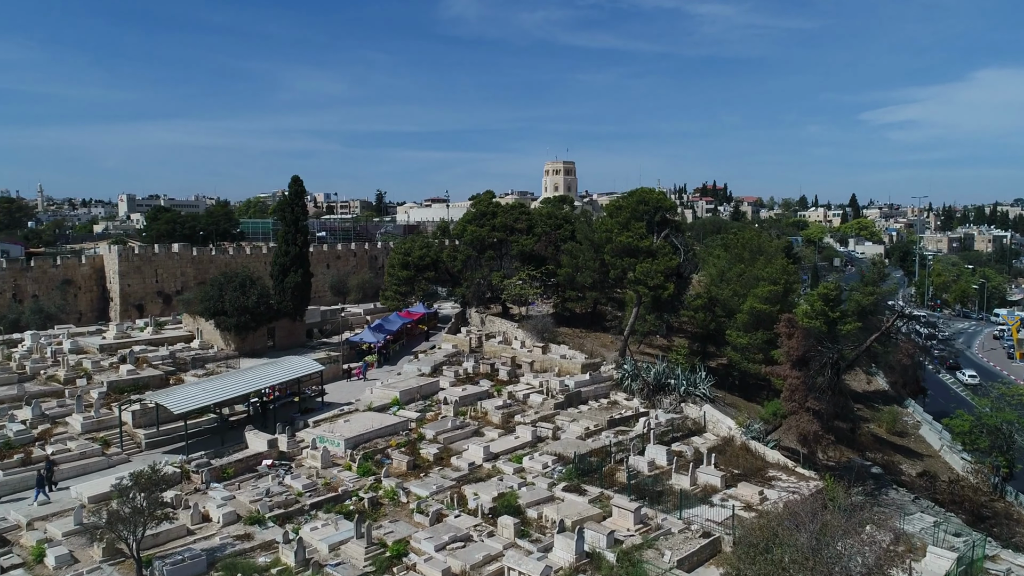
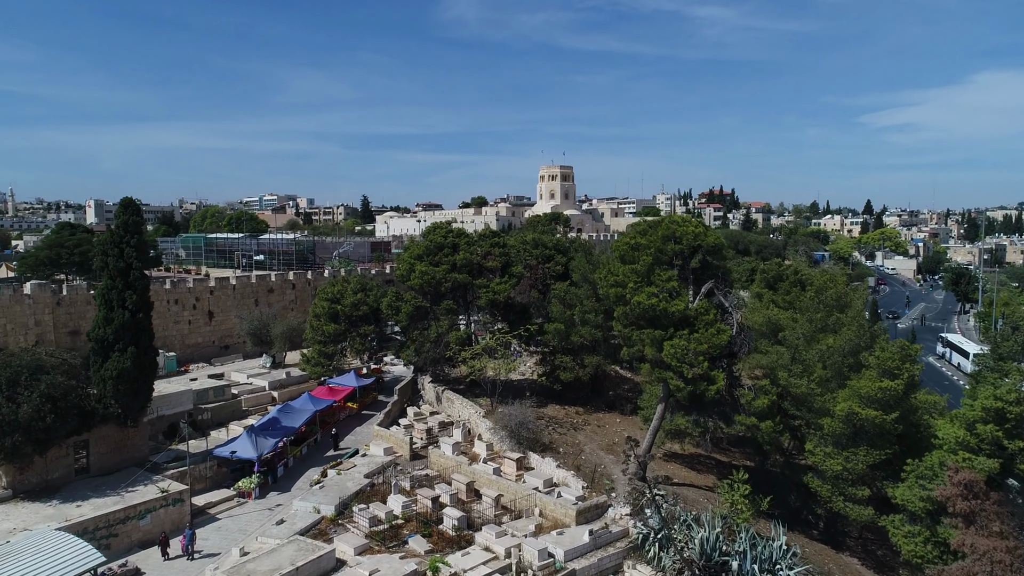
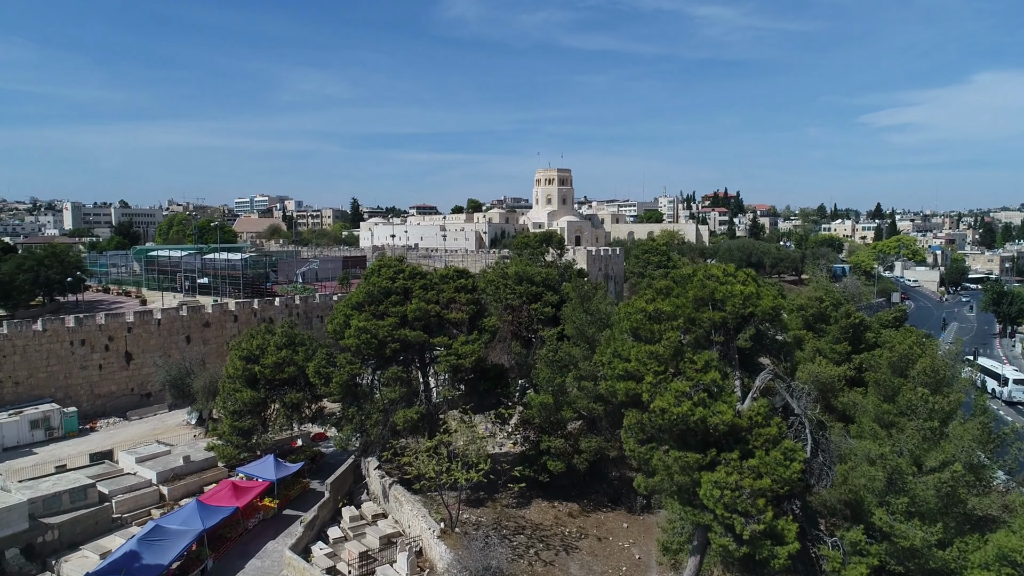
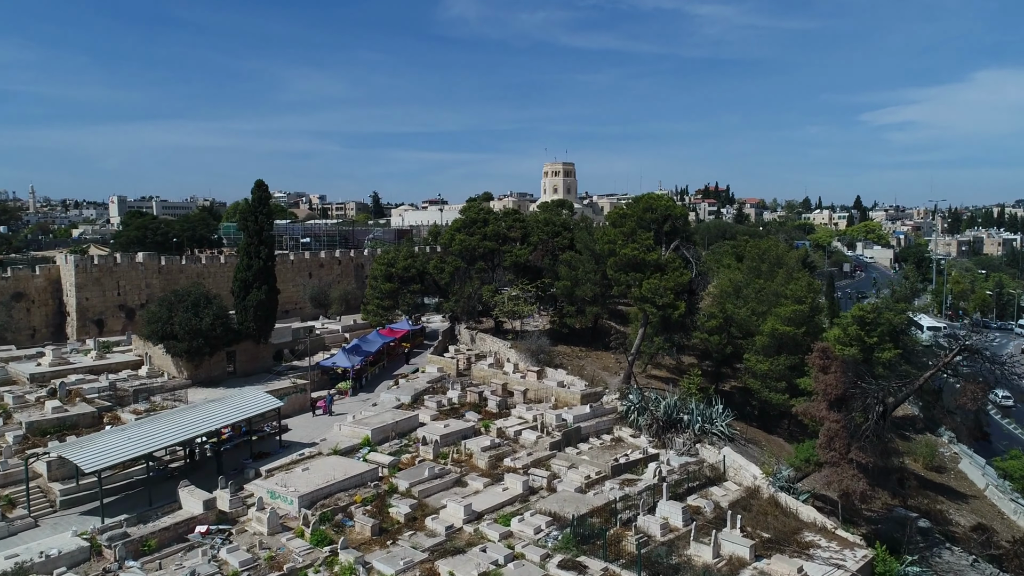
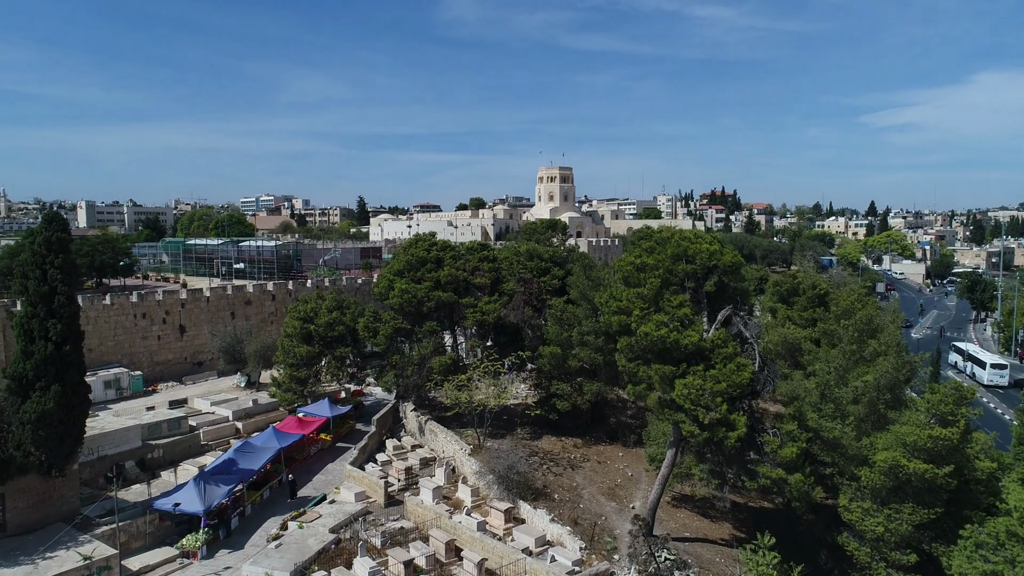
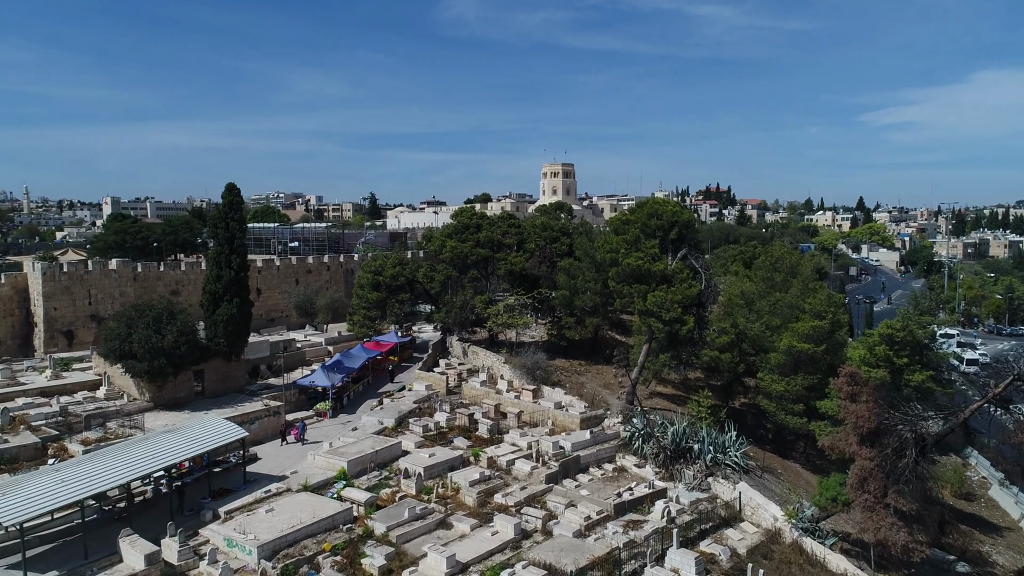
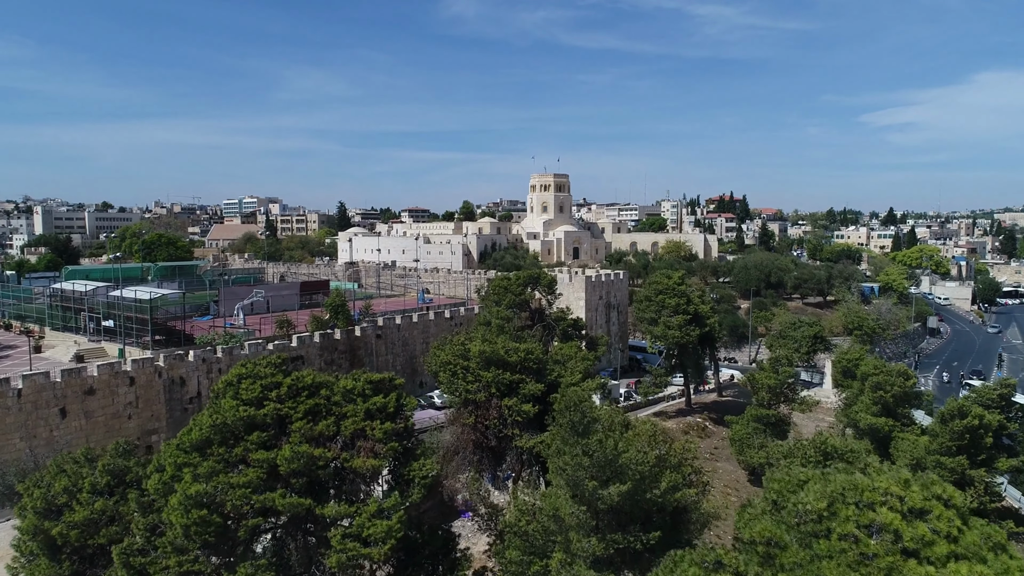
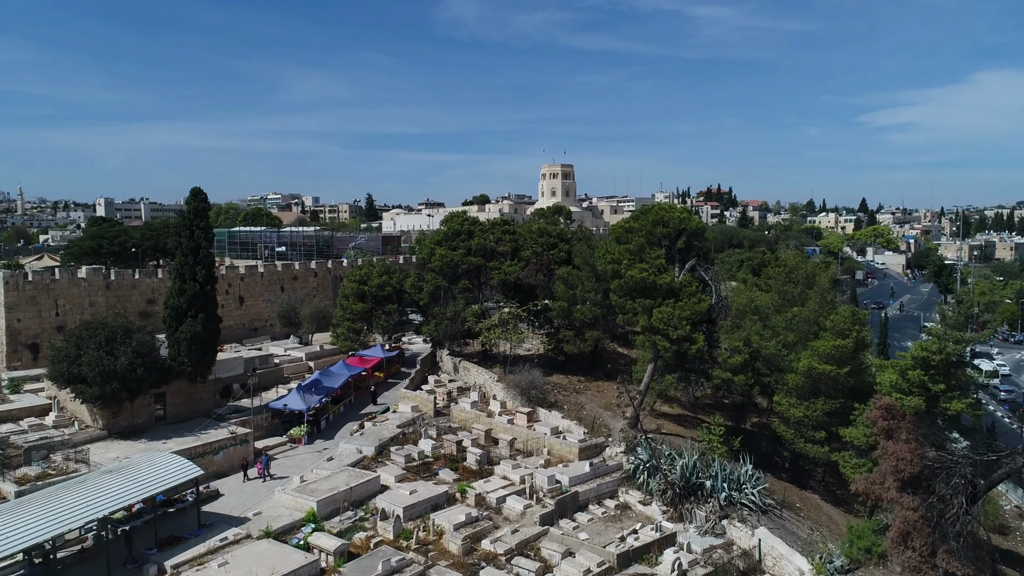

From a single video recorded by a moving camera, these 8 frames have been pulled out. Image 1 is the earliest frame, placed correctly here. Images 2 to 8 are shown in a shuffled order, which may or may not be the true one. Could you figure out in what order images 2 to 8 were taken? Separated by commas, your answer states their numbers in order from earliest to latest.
4, 6, 8, 2, 5, 3, 7
